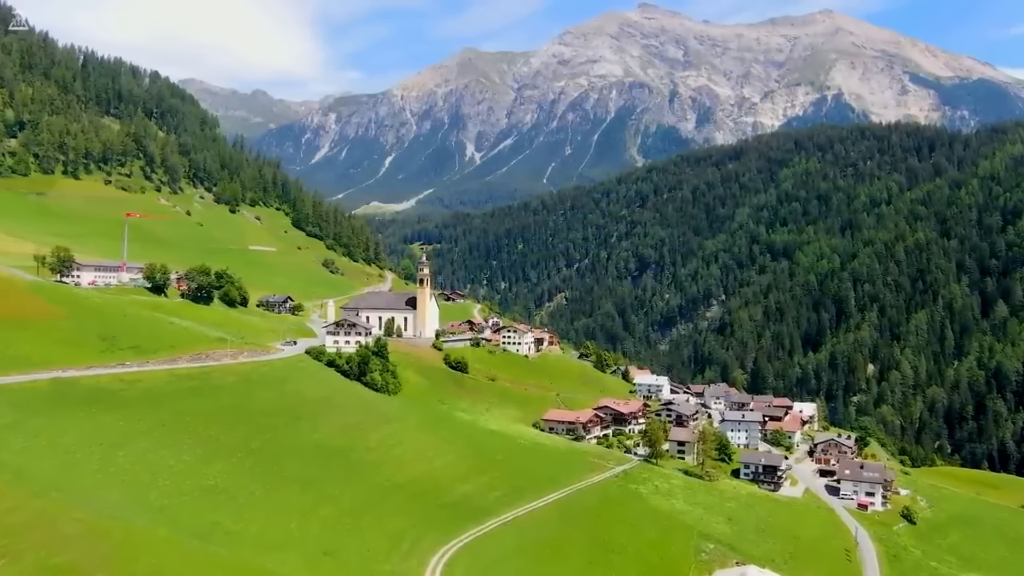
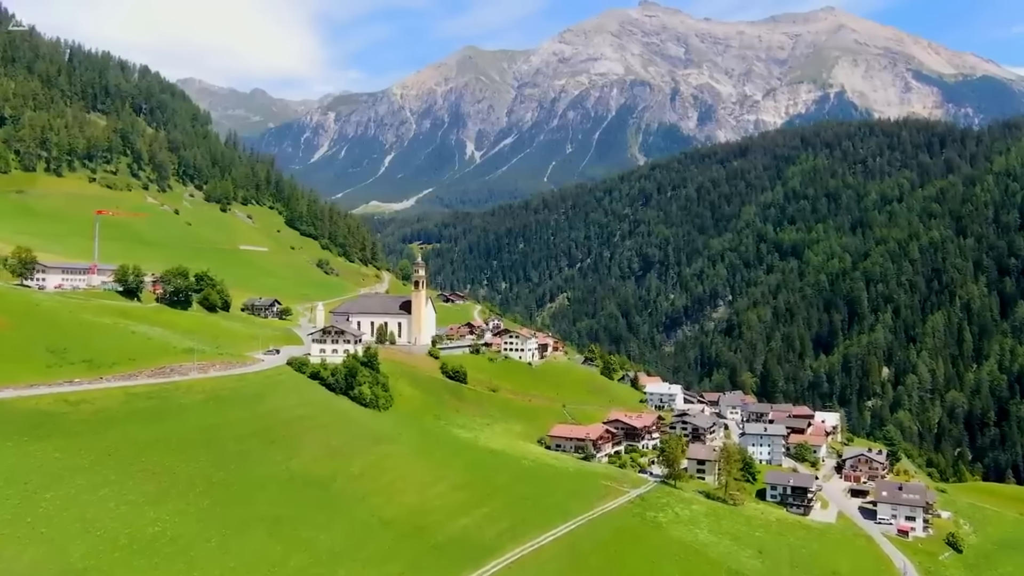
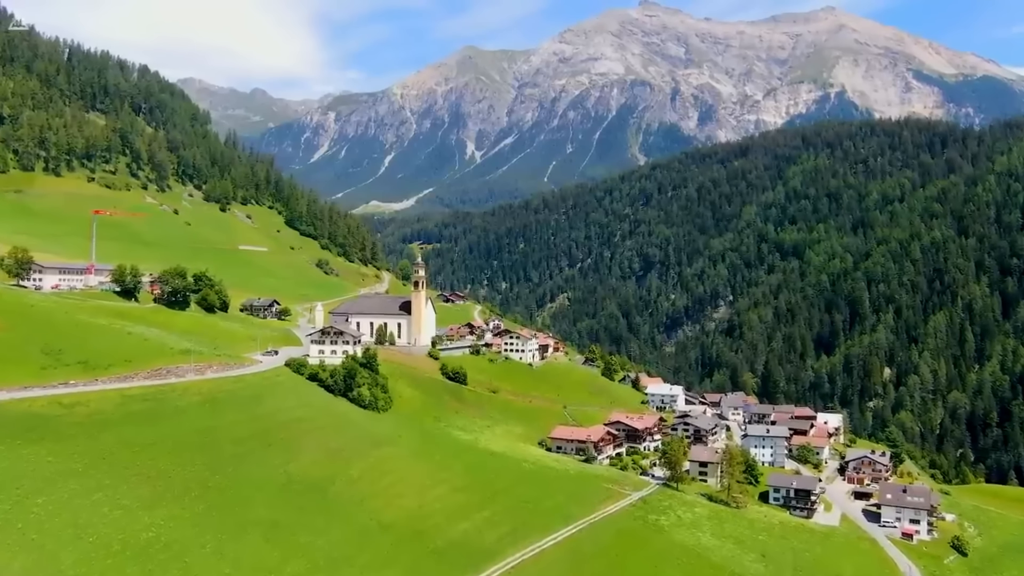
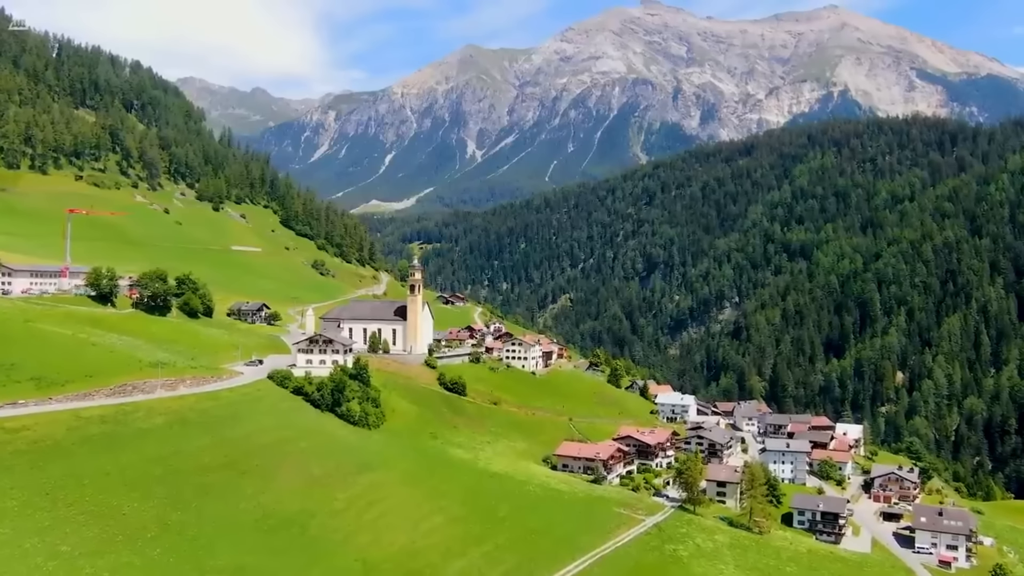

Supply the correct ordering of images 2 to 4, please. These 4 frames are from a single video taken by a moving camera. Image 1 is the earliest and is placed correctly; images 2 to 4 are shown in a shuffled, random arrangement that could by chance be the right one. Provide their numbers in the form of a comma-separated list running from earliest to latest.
2, 3, 4
